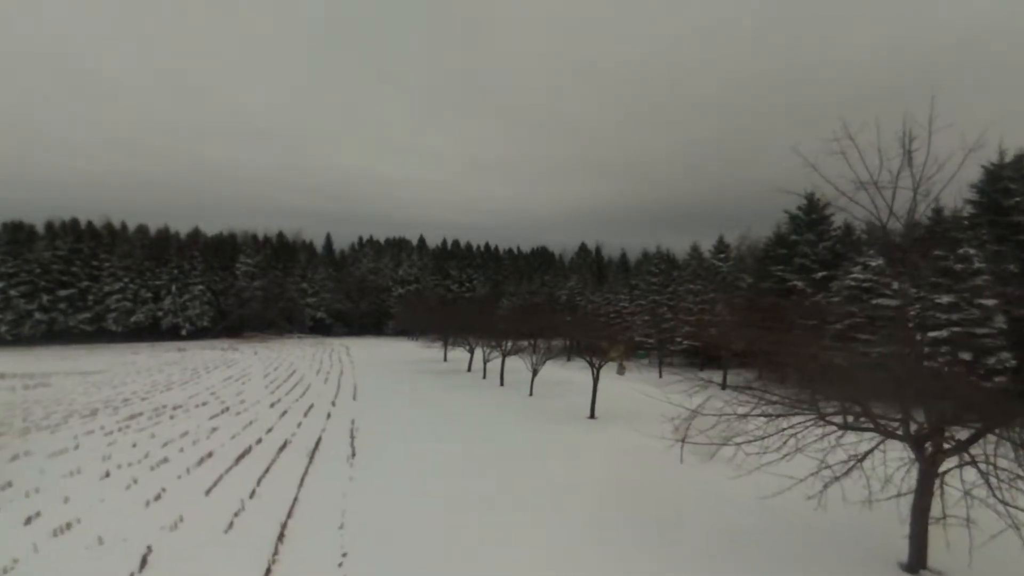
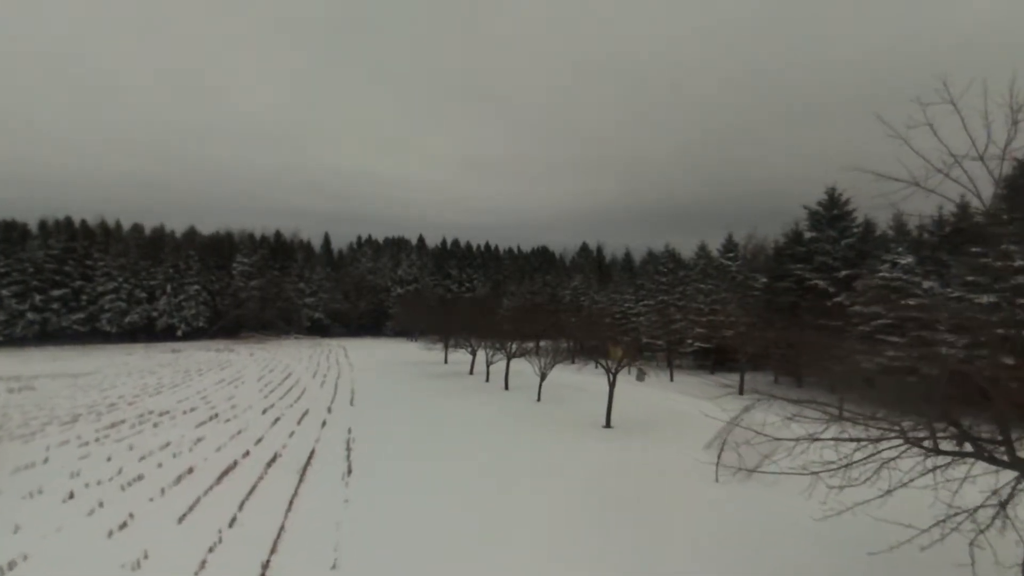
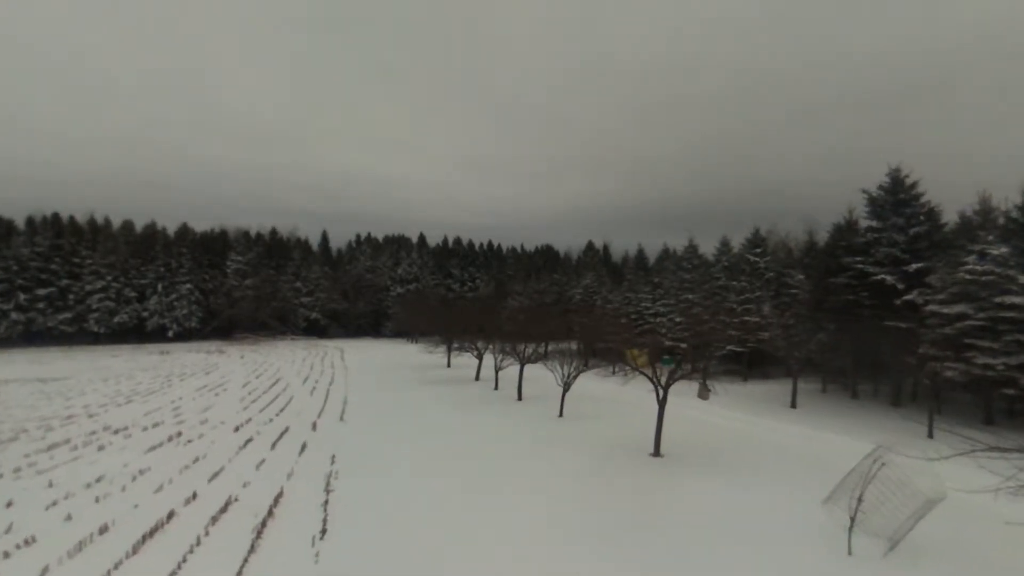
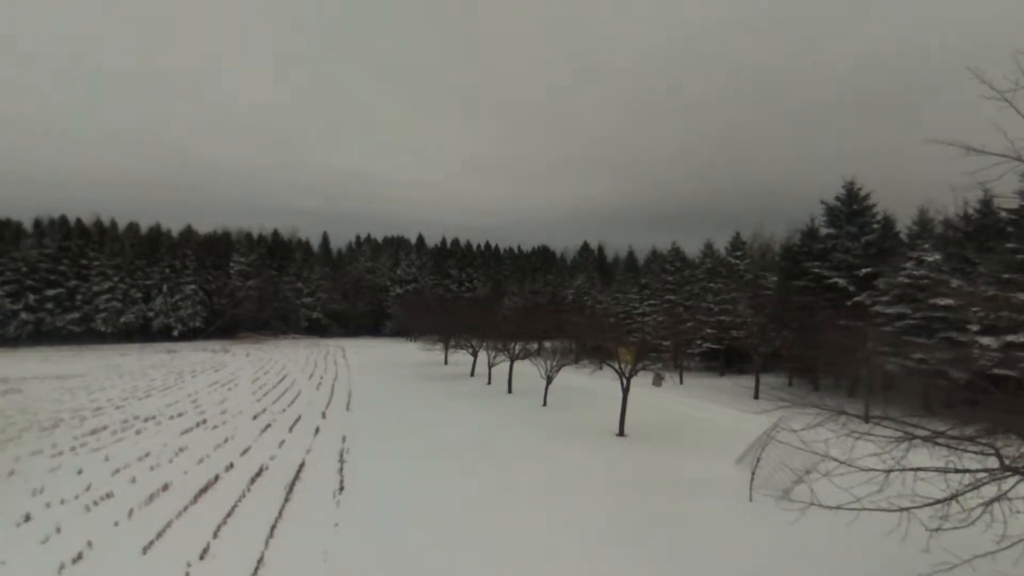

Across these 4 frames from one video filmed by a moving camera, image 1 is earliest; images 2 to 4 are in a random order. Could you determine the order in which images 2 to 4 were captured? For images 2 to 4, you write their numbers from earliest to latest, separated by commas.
2, 4, 3
